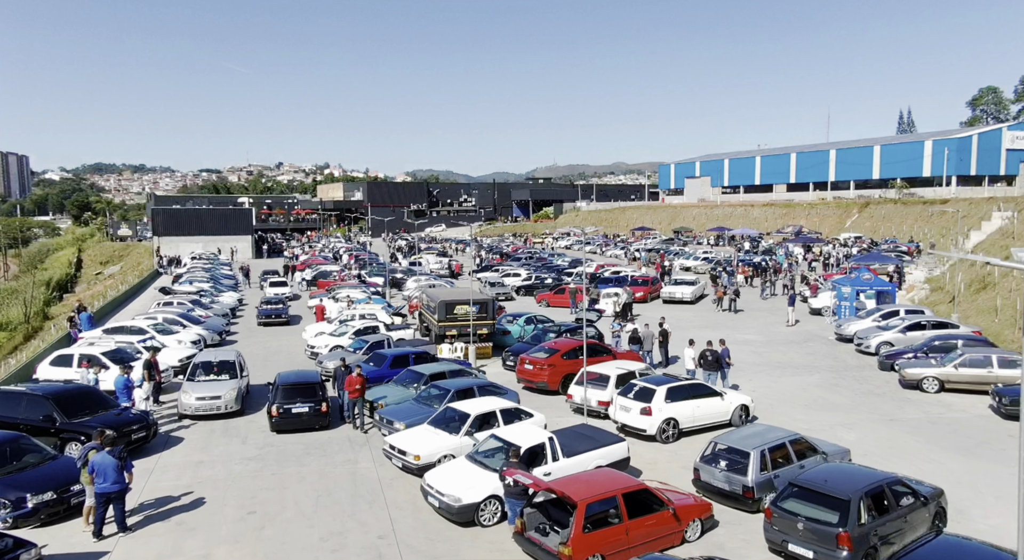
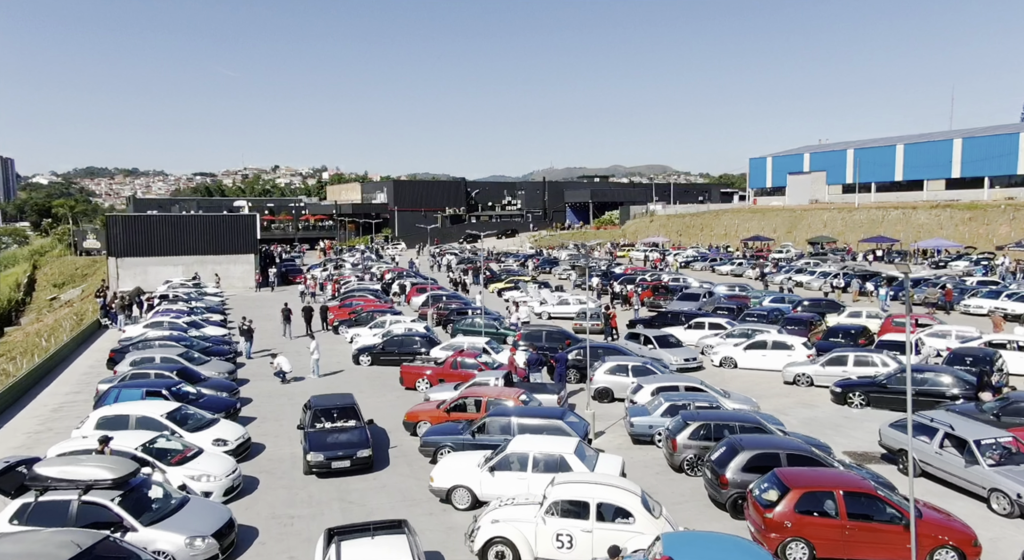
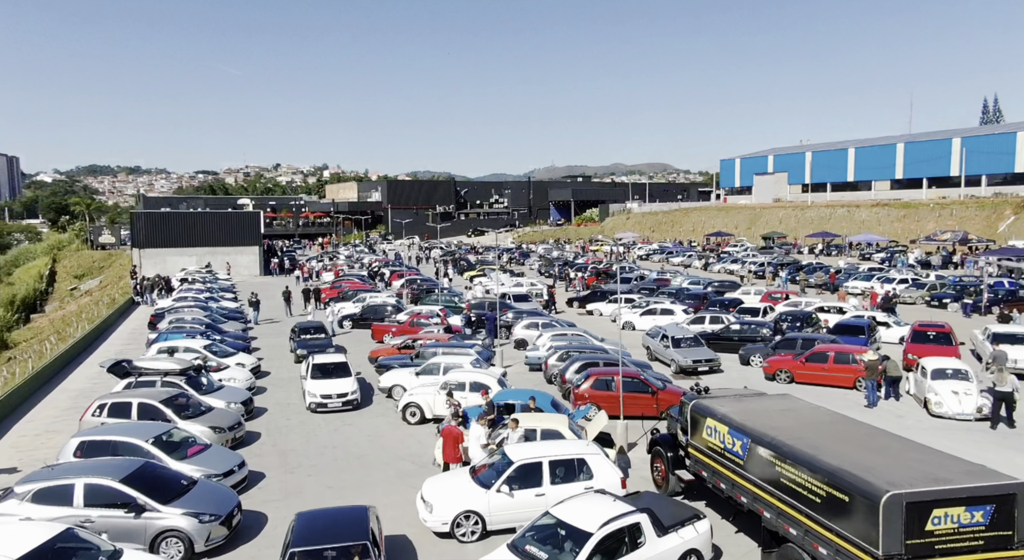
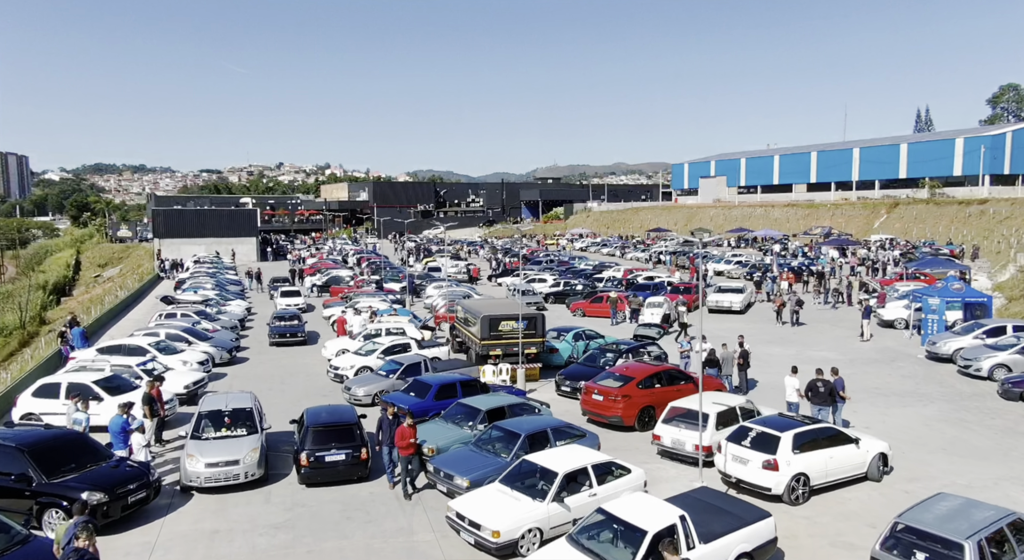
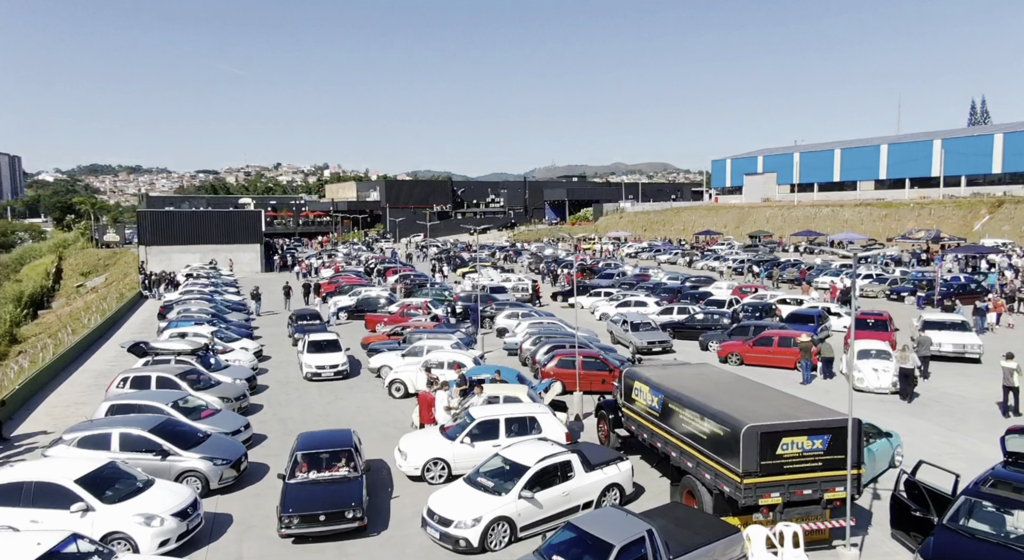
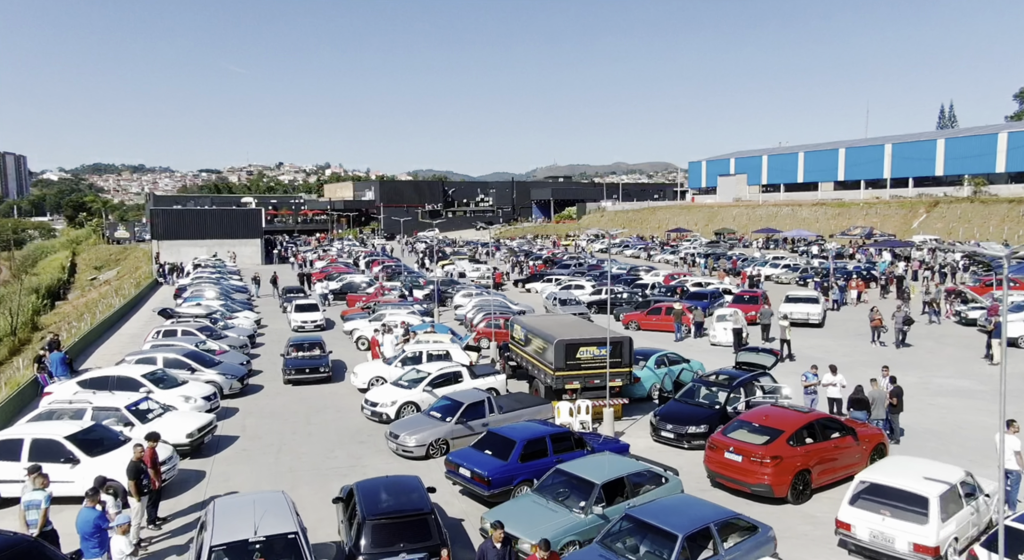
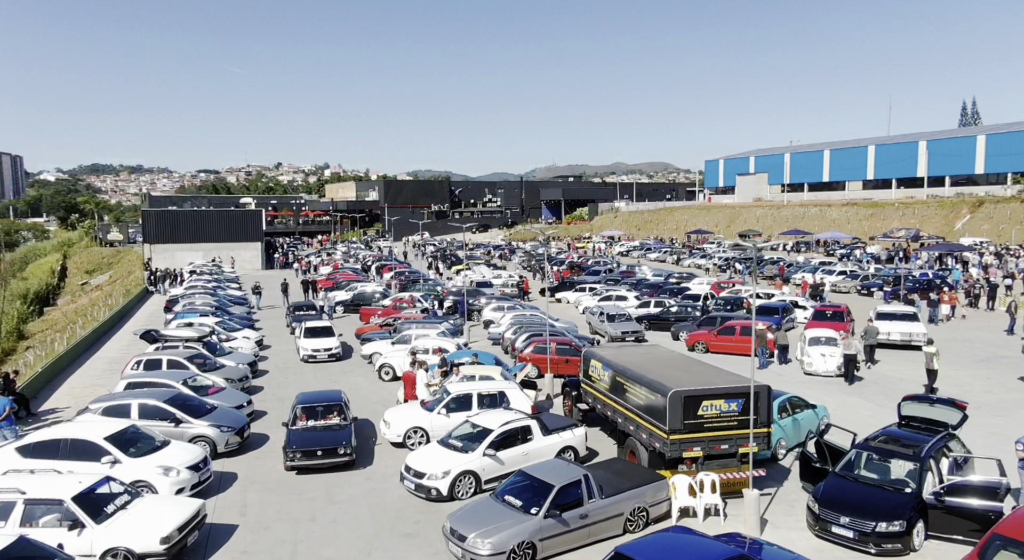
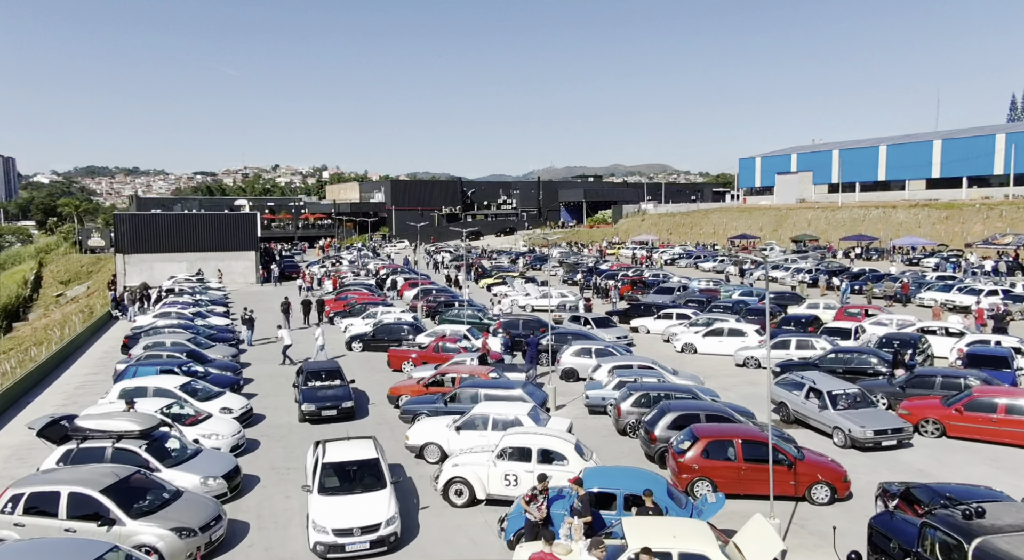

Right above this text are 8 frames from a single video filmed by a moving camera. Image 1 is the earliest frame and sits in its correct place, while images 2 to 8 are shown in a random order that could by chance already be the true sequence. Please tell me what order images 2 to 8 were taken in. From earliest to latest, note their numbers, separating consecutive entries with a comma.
4, 6, 7, 5, 3, 8, 2
